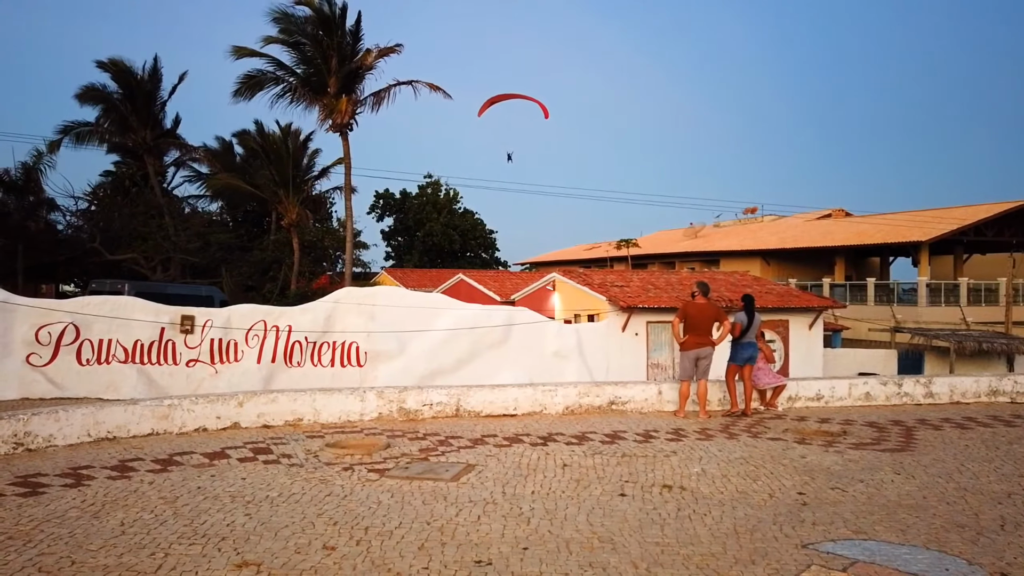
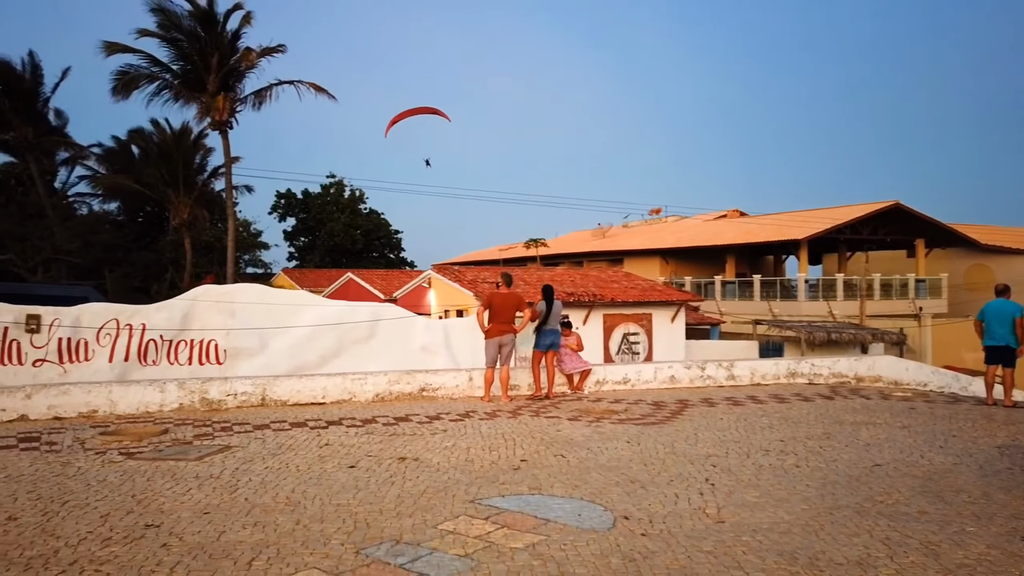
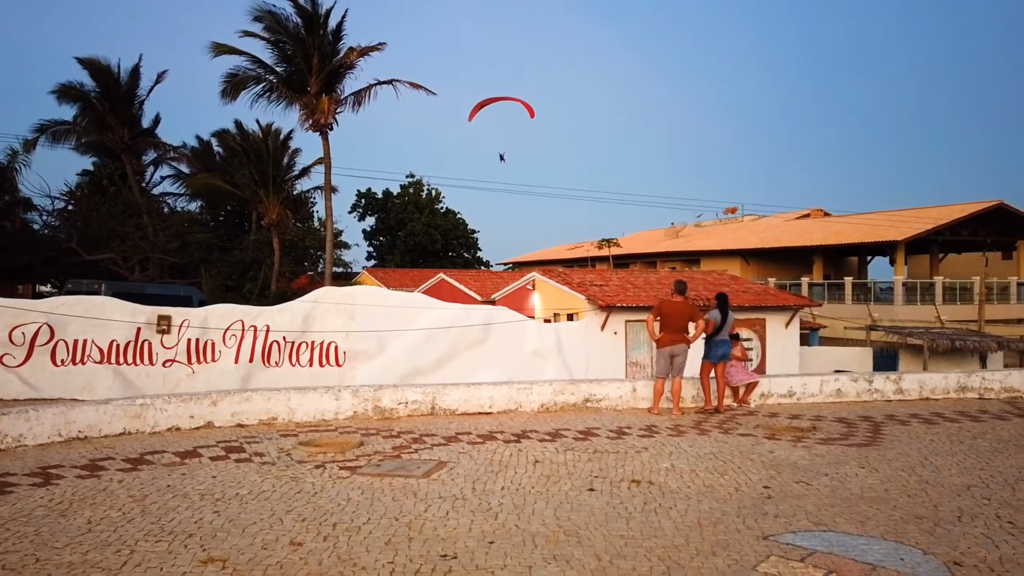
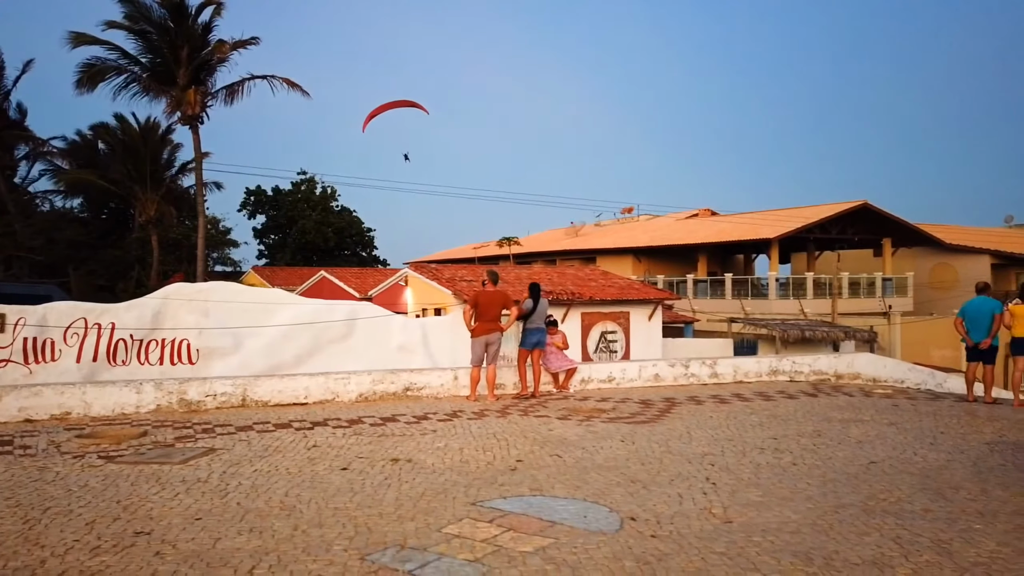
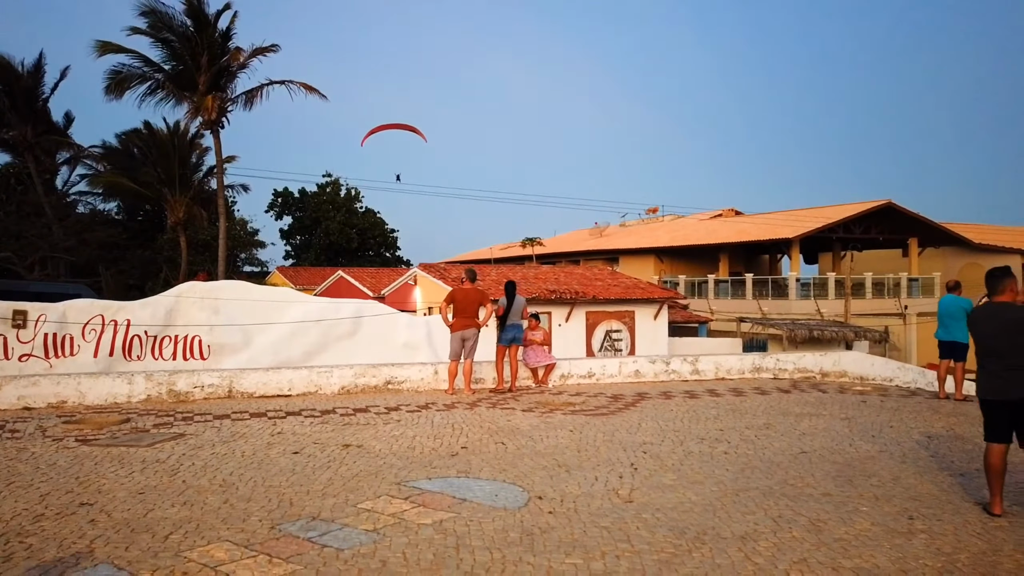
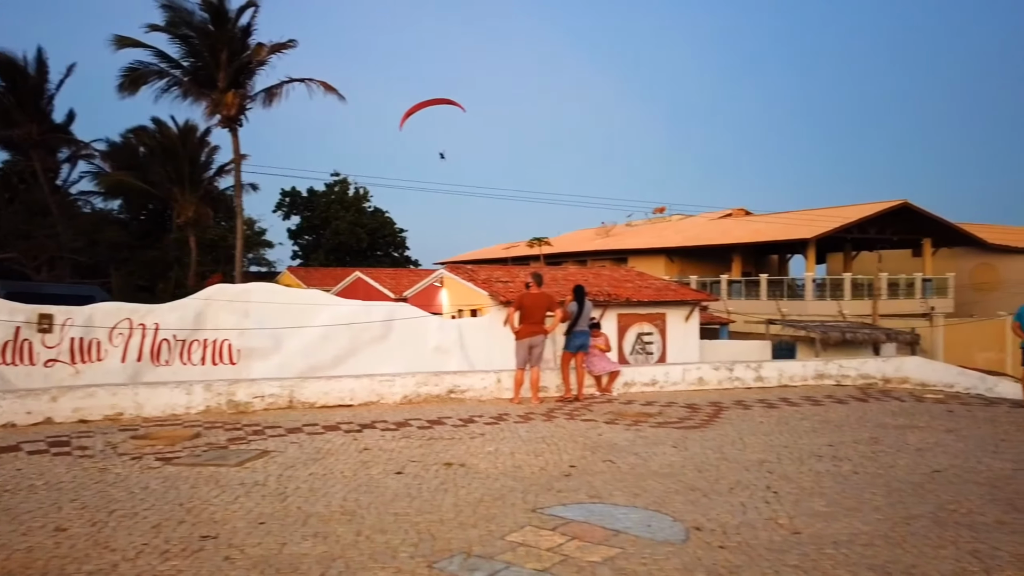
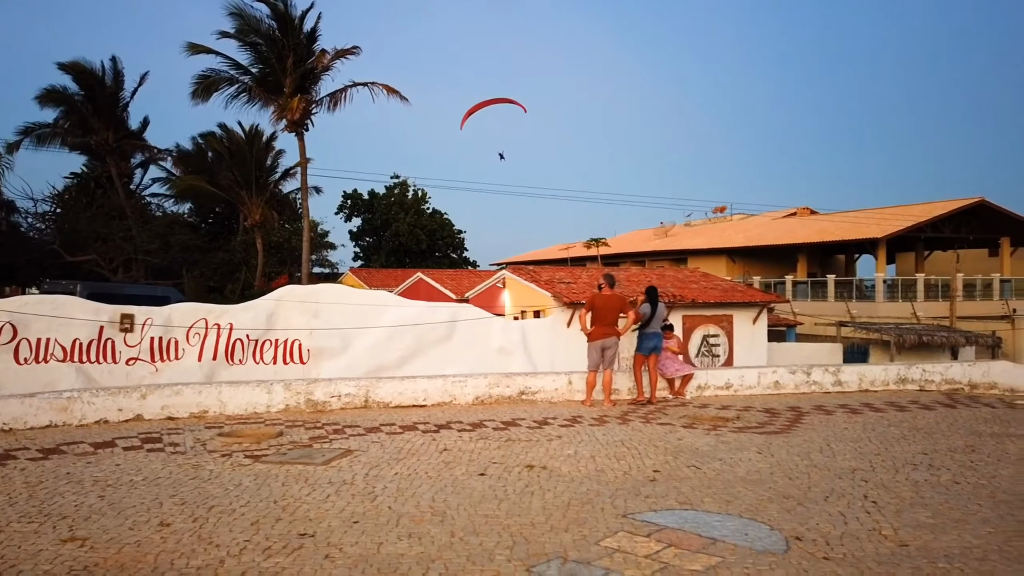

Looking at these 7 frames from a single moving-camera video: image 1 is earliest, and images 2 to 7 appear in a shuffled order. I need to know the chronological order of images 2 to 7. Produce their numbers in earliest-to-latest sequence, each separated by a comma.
3, 7, 6, 4, 2, 5
